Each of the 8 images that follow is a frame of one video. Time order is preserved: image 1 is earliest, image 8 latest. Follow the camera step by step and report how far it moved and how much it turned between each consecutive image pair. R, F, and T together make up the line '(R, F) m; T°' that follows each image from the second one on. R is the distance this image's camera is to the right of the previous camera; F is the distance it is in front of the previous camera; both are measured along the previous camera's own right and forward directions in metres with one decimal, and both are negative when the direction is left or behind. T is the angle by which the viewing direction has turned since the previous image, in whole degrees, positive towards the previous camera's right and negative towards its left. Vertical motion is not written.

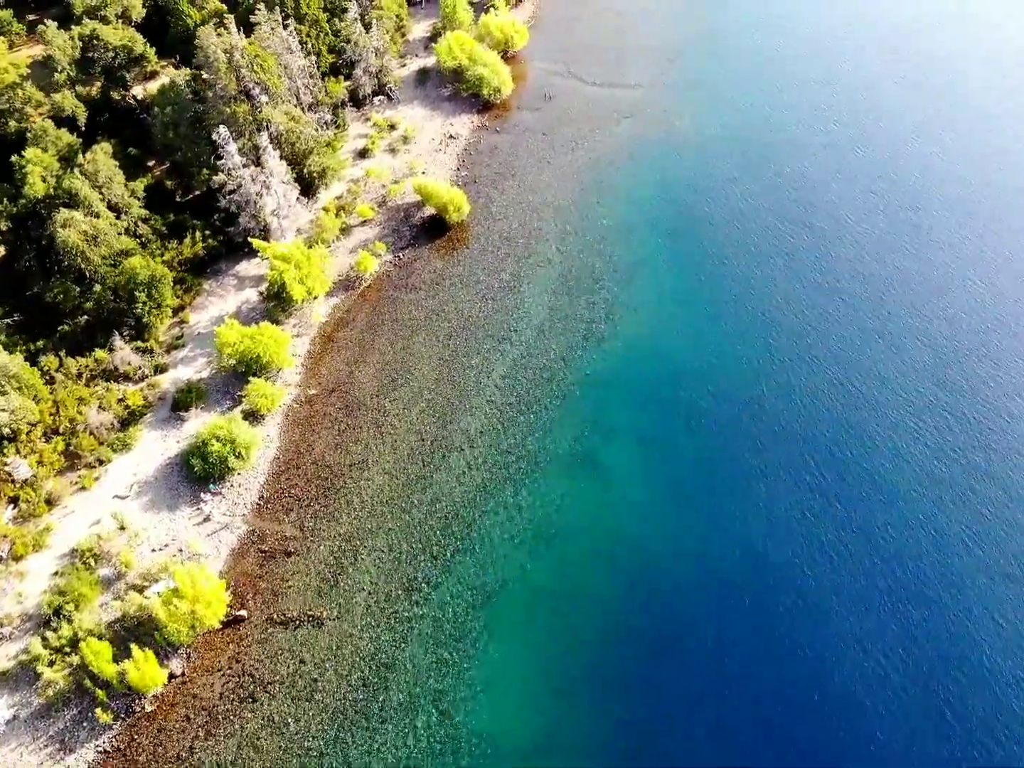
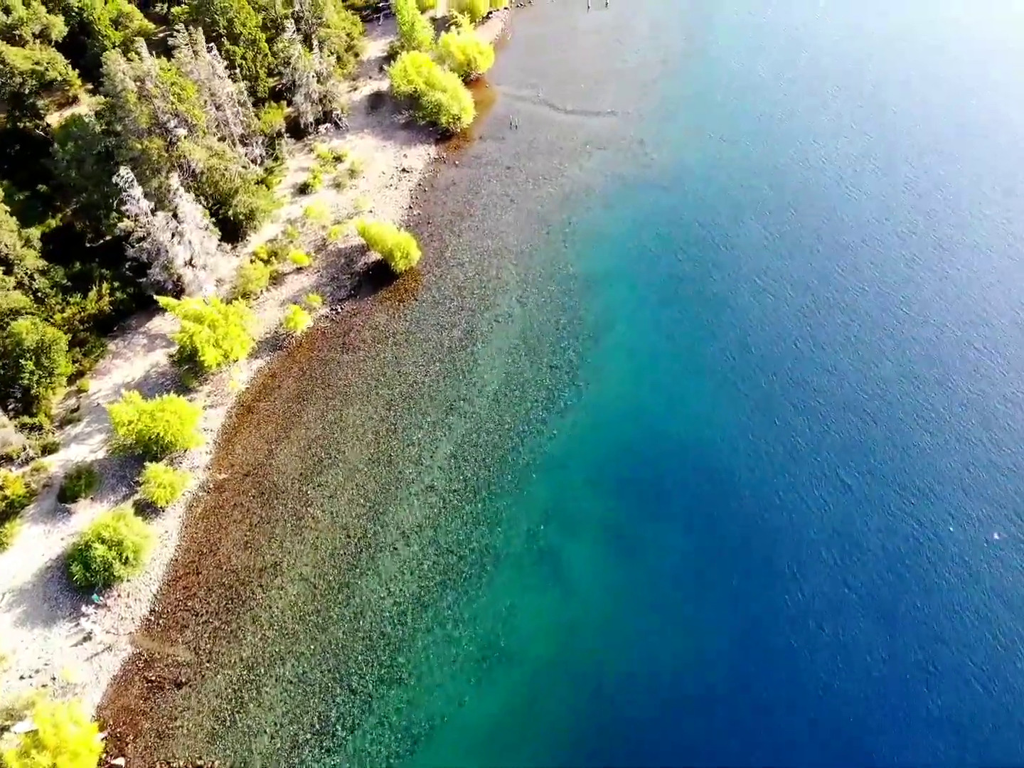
(+2.8, +9.6) m; 0°
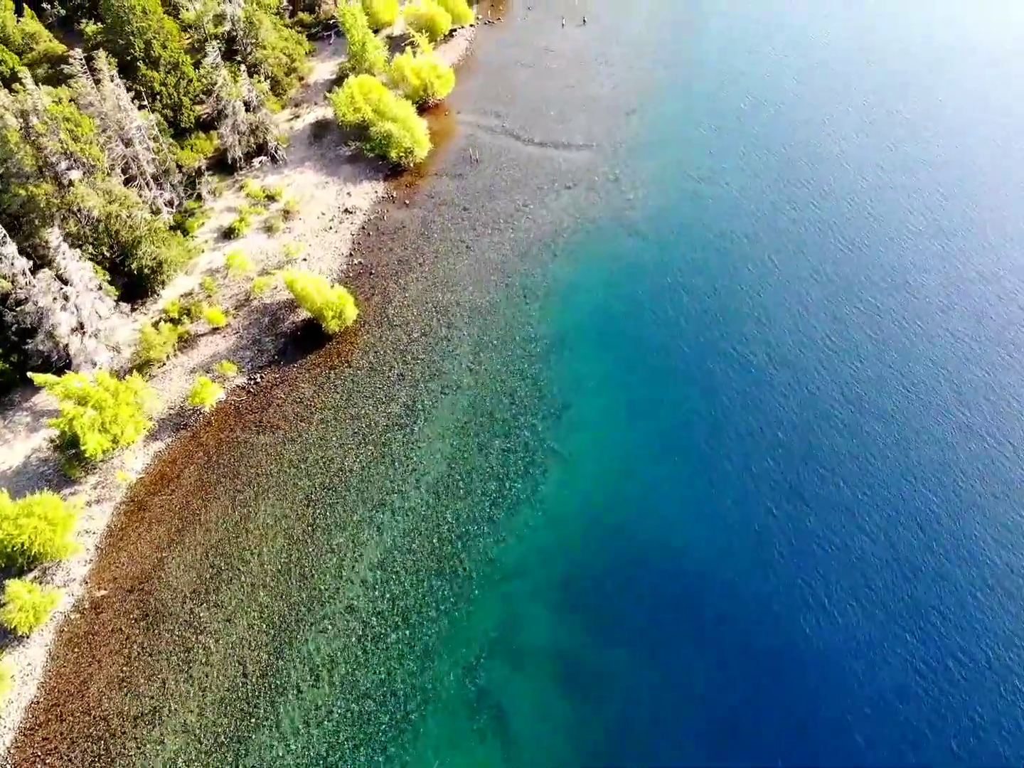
(+2.6, +9.3) m; 0°
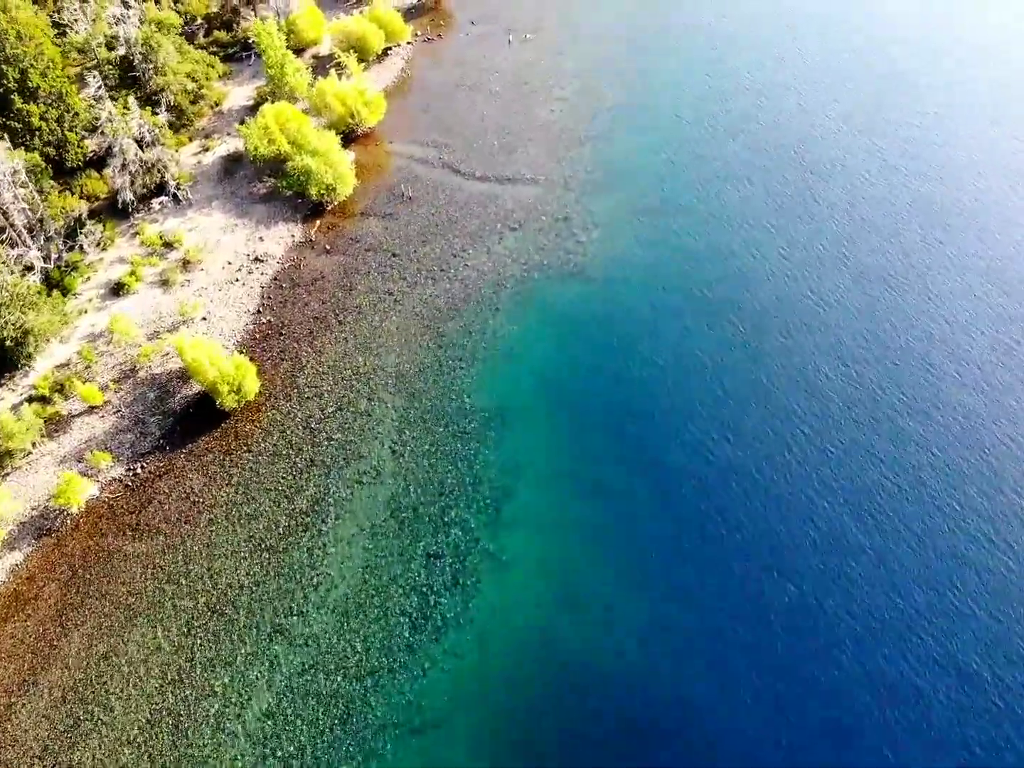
(+2.0, +8.3) m; +1°
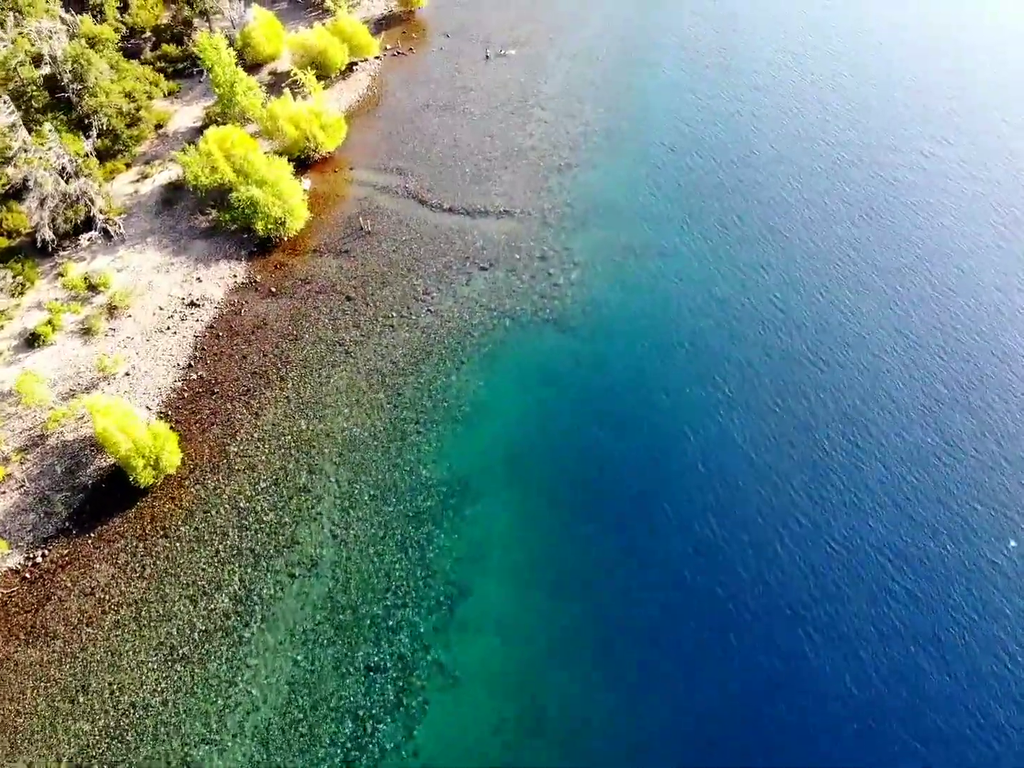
(+1.5, +6.5) m; 0°
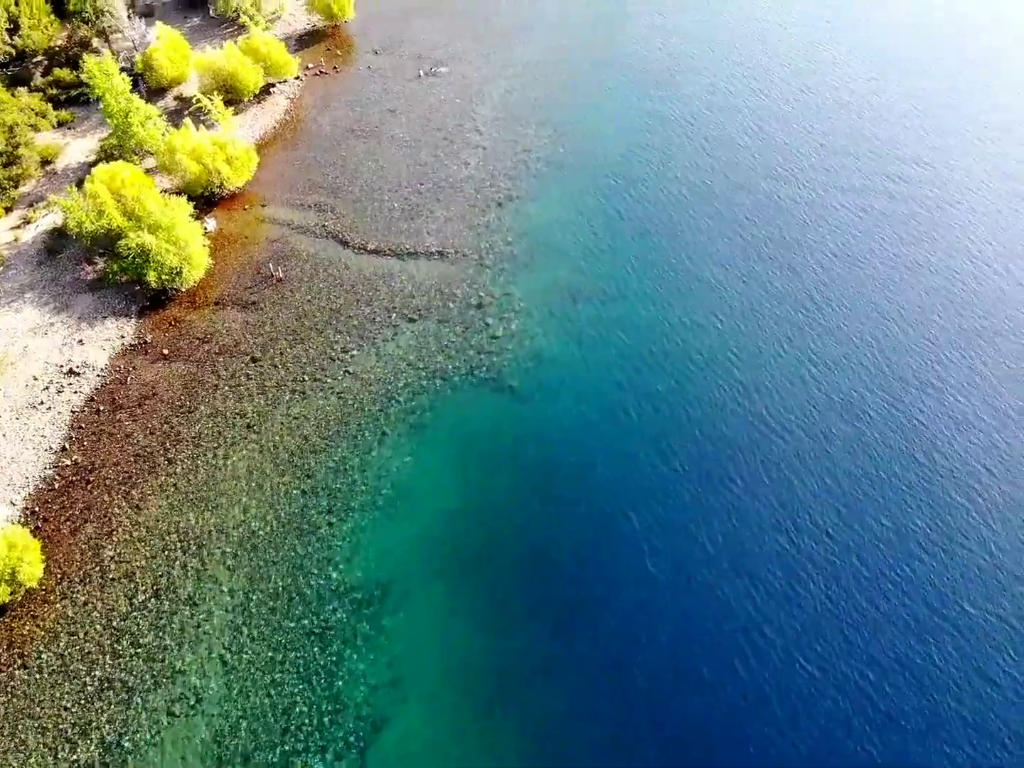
(+1.6, +6.7) m; +1°
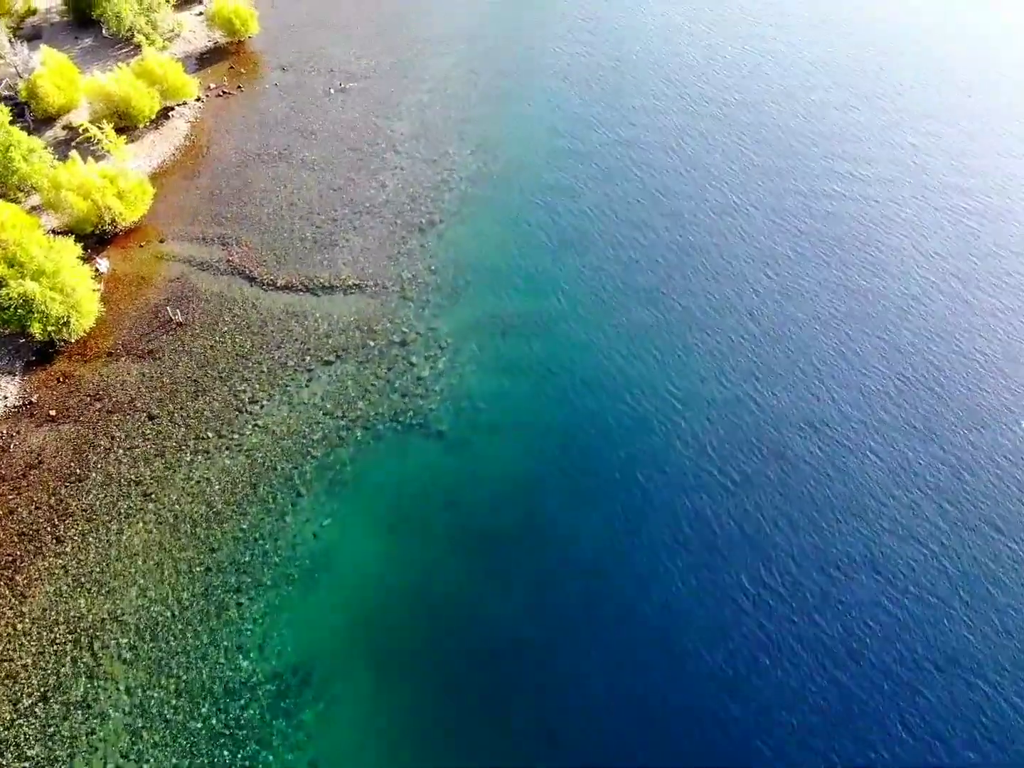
(+0.7, +4.0) m; +3°
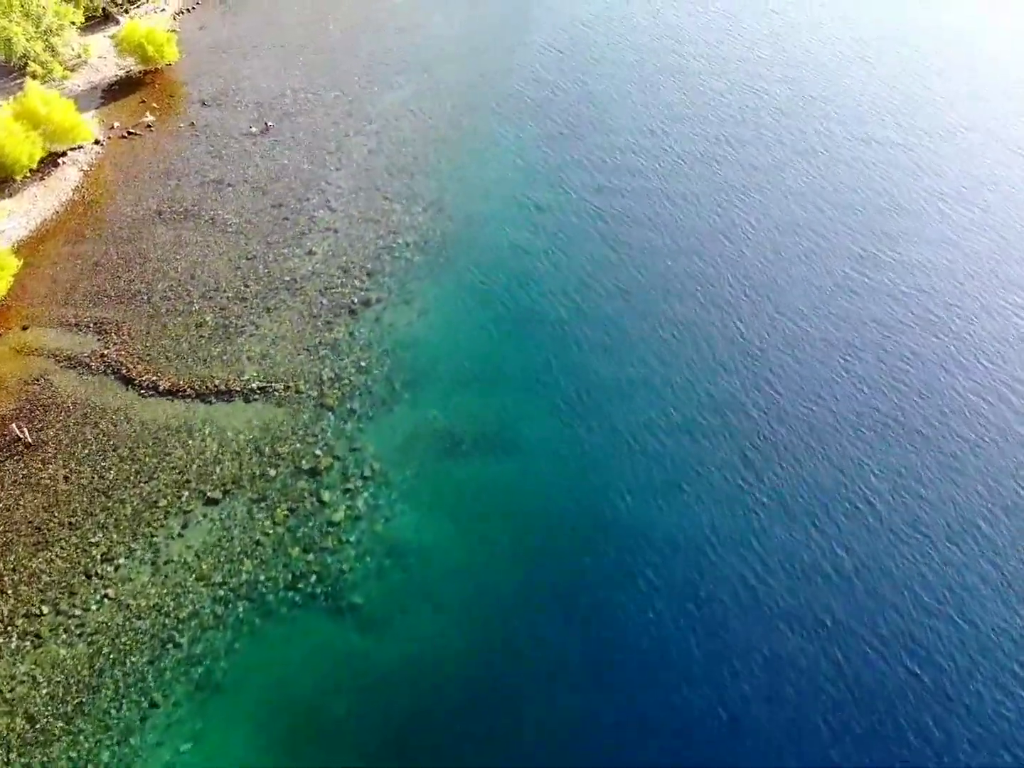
(+1.7, +9.8) m; 0°
